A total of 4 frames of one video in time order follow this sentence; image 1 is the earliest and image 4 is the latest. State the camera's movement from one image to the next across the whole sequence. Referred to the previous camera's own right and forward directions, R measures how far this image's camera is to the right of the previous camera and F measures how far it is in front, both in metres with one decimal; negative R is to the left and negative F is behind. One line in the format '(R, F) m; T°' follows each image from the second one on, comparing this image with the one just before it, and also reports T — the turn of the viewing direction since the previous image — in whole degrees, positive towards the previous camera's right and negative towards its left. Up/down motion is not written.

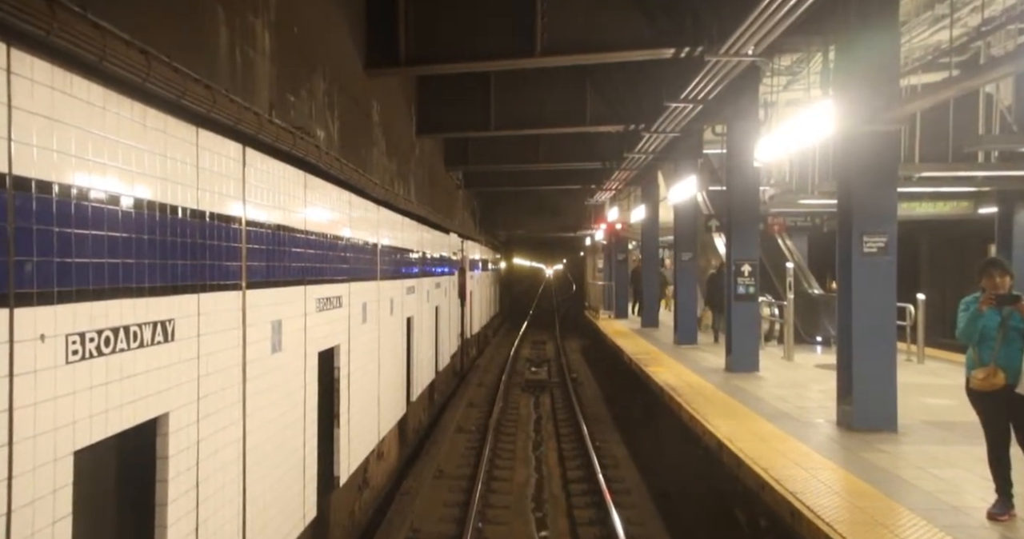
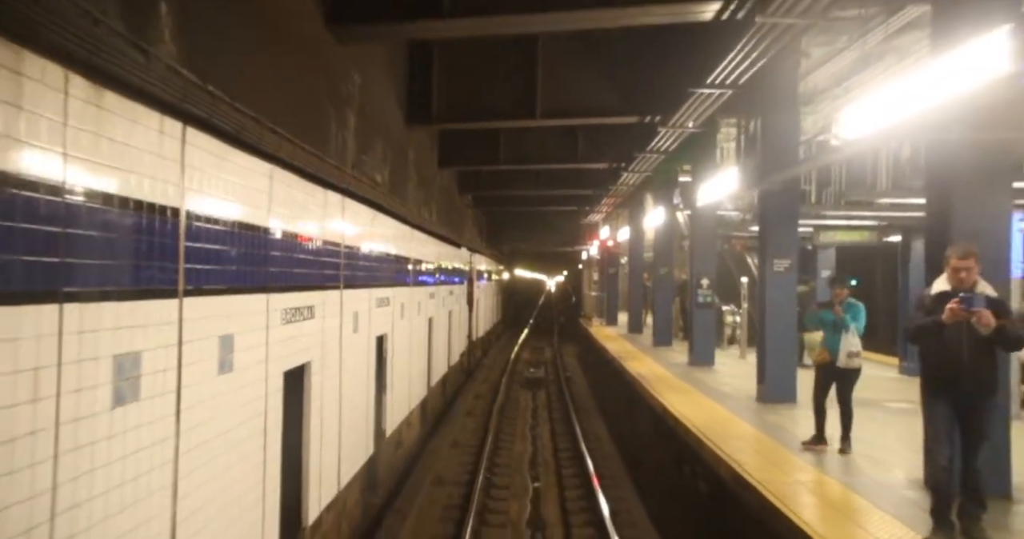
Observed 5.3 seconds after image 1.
(0.0, -2.1) m; 0°
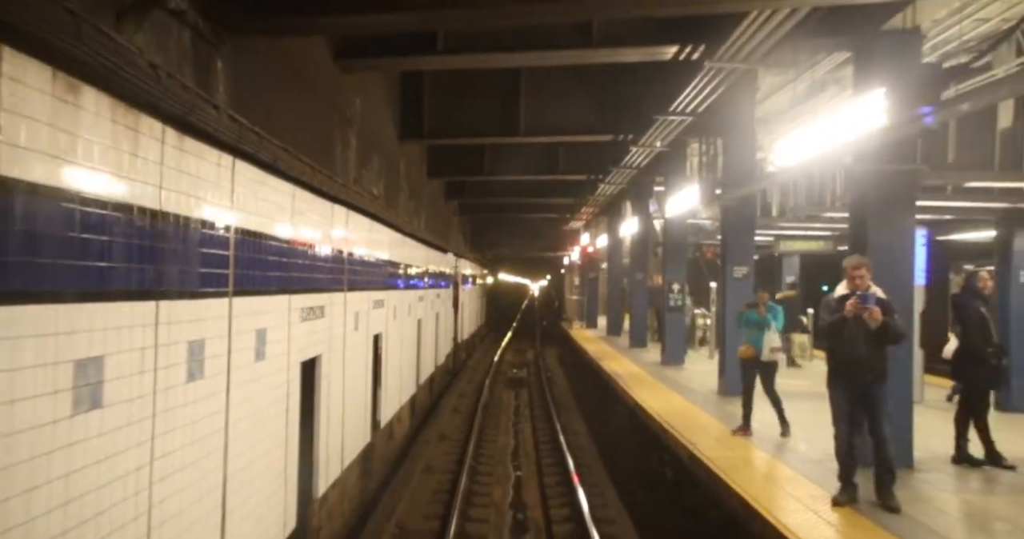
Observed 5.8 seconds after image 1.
(0.0, -0.8) m; +2°
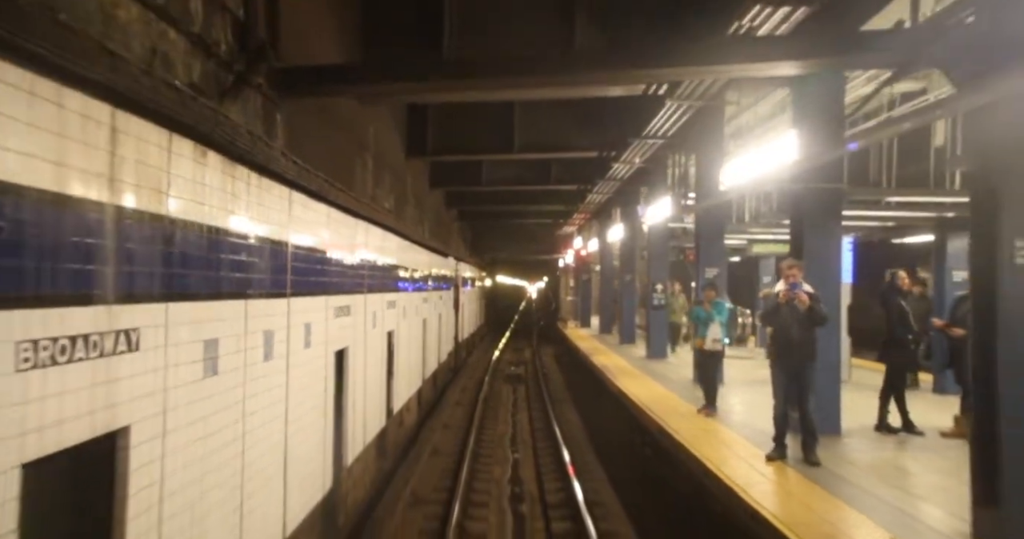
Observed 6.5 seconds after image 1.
(0.0, -1.1) m; 0°
